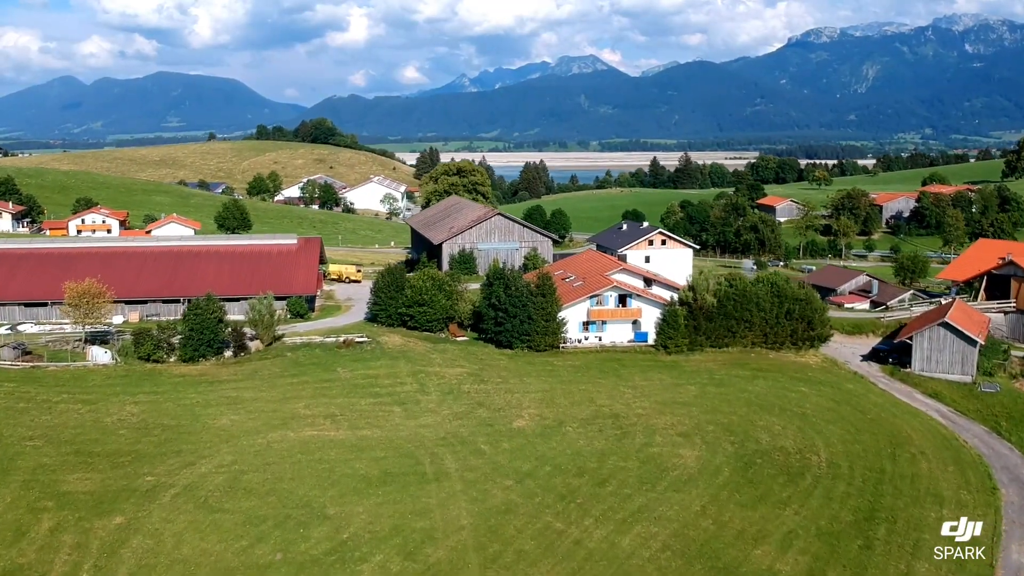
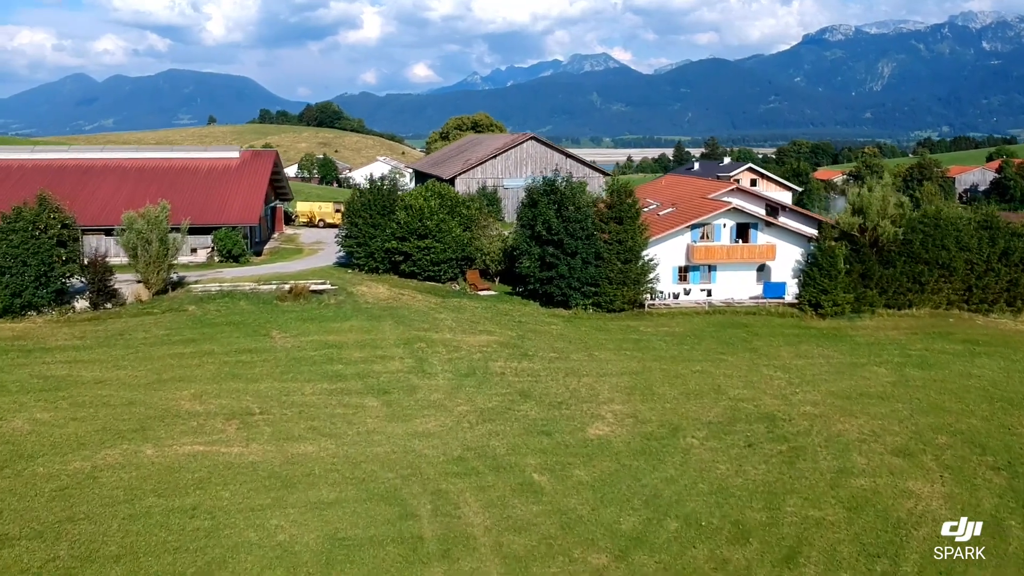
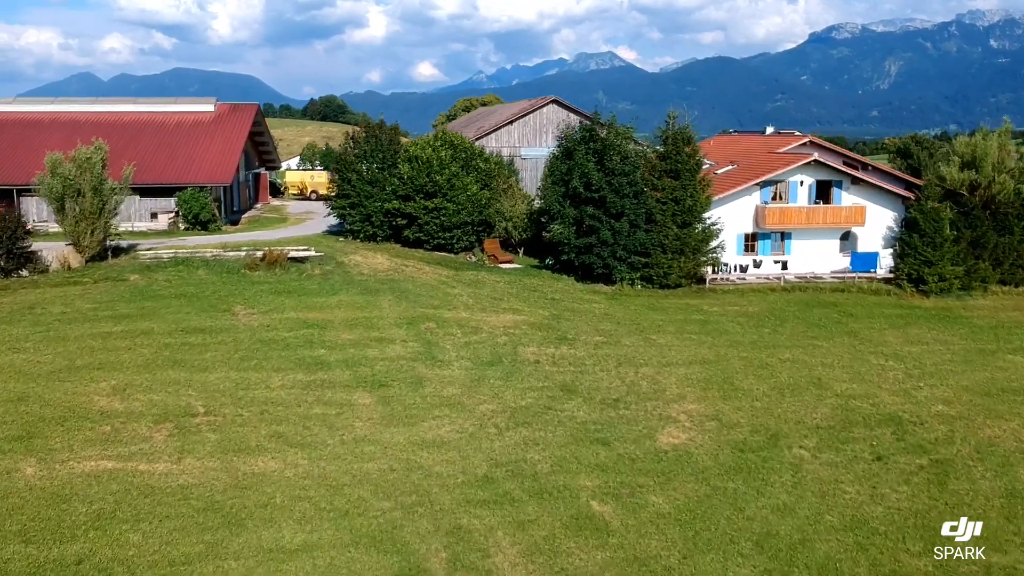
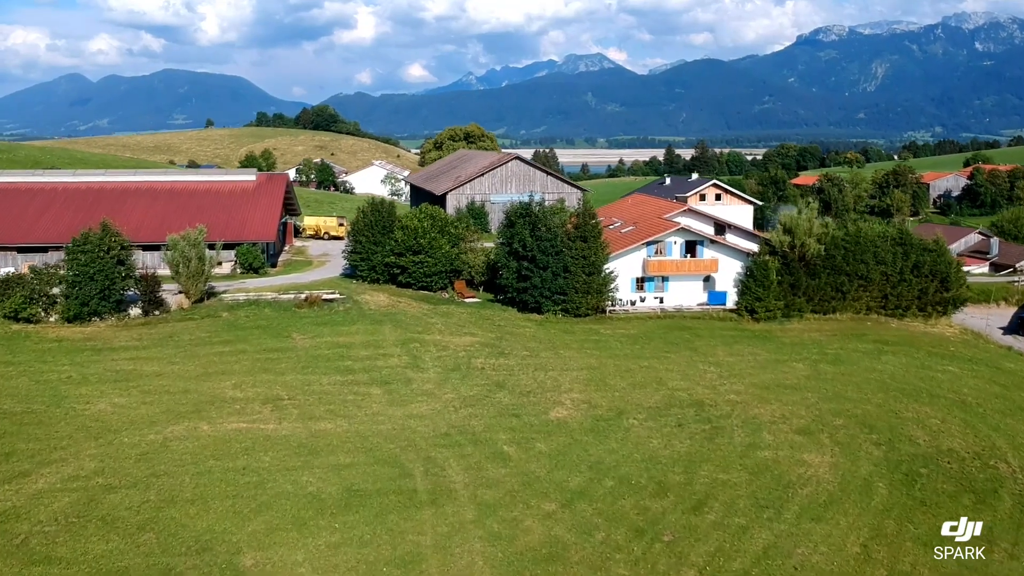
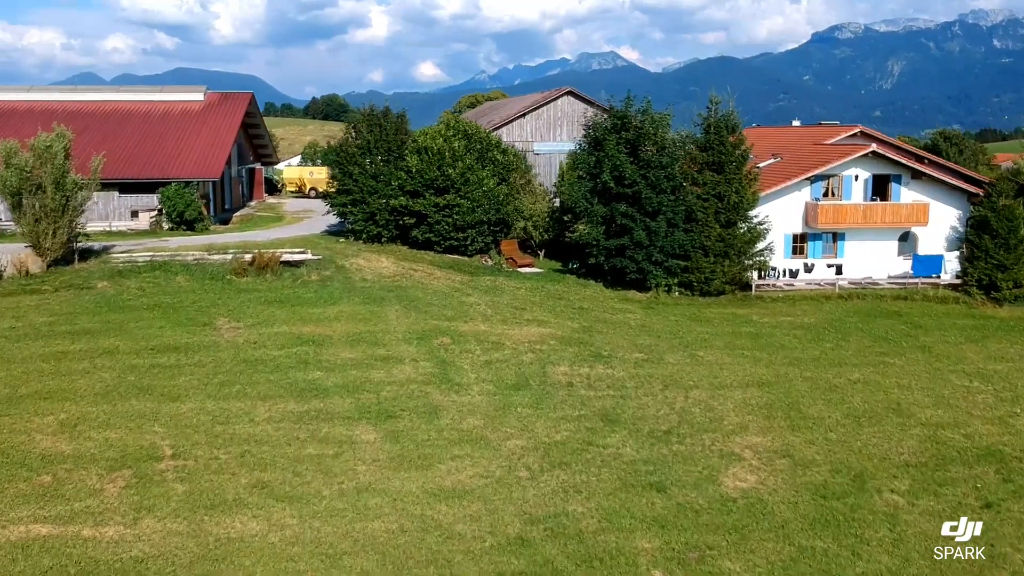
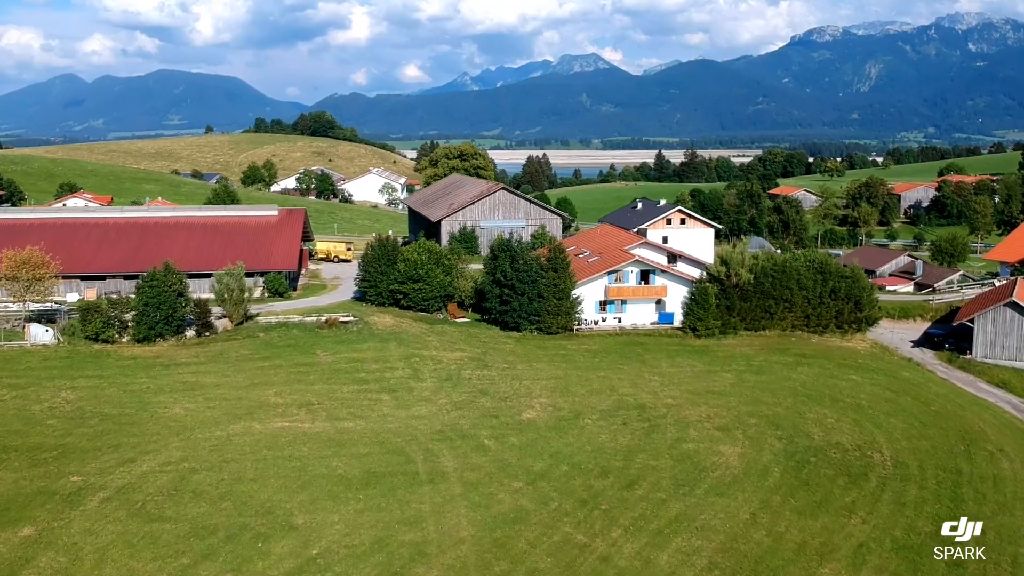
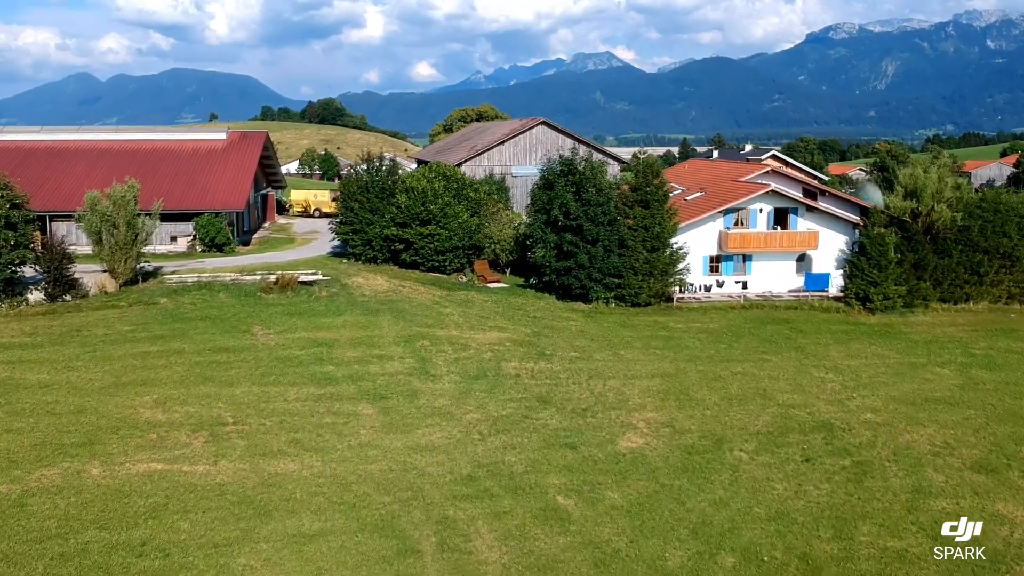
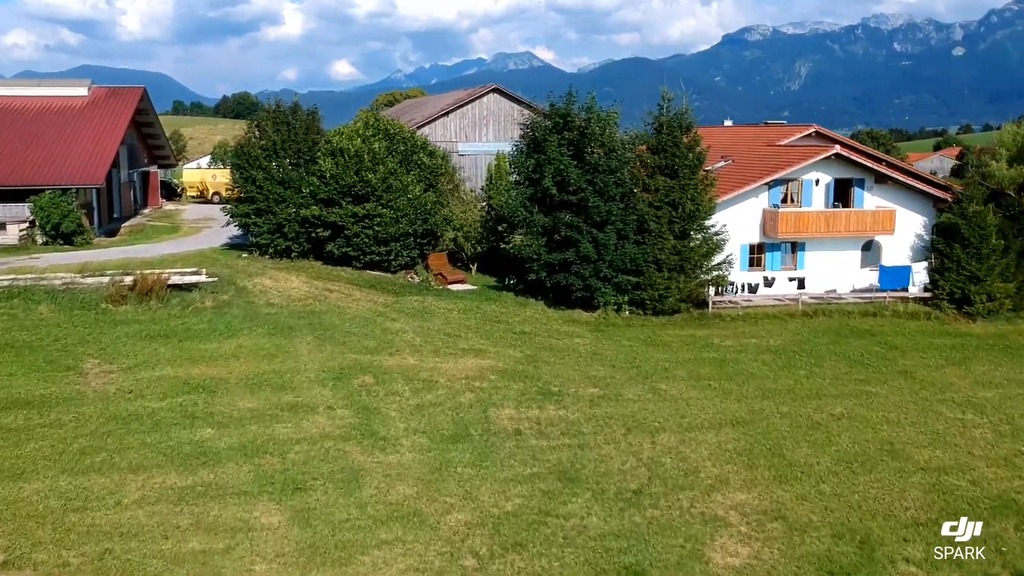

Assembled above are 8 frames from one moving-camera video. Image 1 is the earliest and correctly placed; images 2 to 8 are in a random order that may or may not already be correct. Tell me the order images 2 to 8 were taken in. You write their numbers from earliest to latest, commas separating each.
6, 4, 2, 7, 3, 5, 8
